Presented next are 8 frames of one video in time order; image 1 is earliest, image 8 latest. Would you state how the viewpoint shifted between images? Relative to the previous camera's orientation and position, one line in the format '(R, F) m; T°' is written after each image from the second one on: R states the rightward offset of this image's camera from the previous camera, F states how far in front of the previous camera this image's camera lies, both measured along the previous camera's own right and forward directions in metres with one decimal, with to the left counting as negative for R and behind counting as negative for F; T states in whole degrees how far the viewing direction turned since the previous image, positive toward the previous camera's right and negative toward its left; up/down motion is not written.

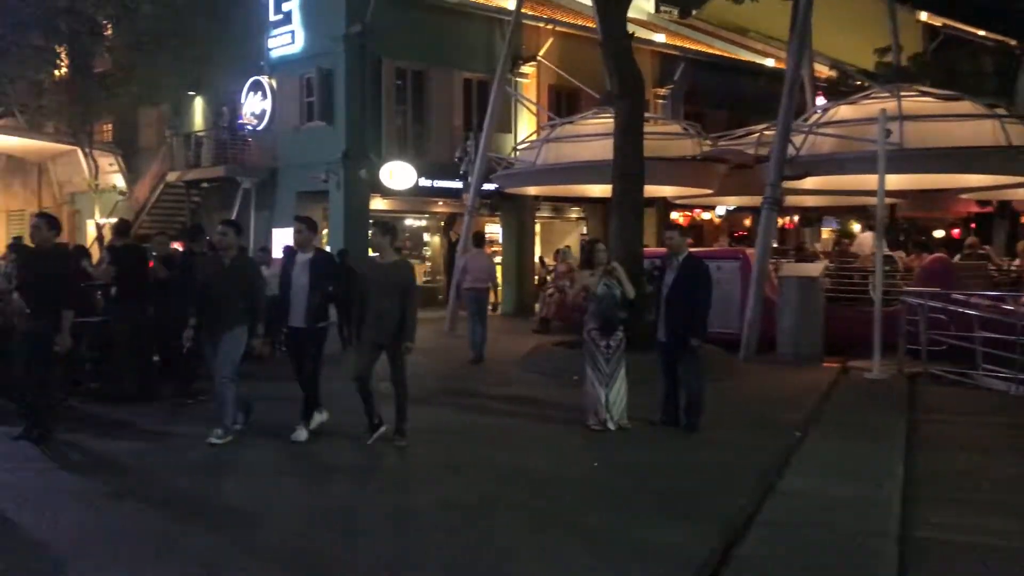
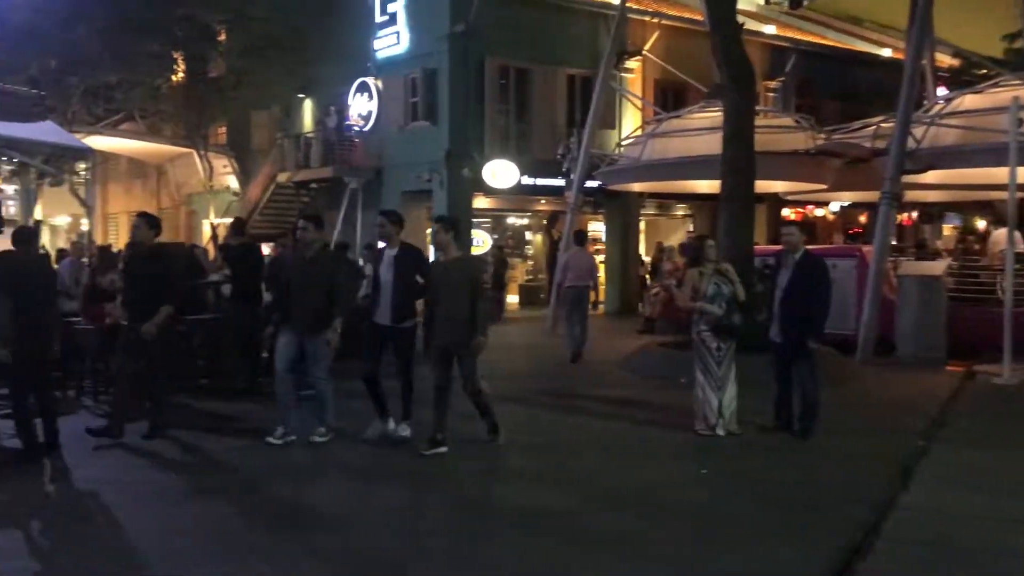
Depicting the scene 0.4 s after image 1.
(0.0, +0.3) m; -6°
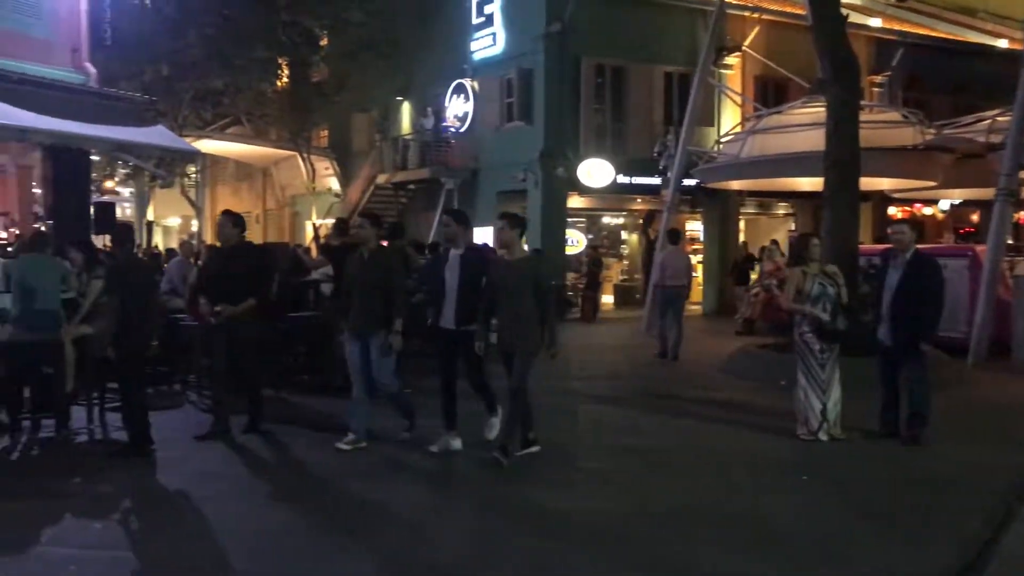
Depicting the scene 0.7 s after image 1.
(0.0, +0.1) m; -6°
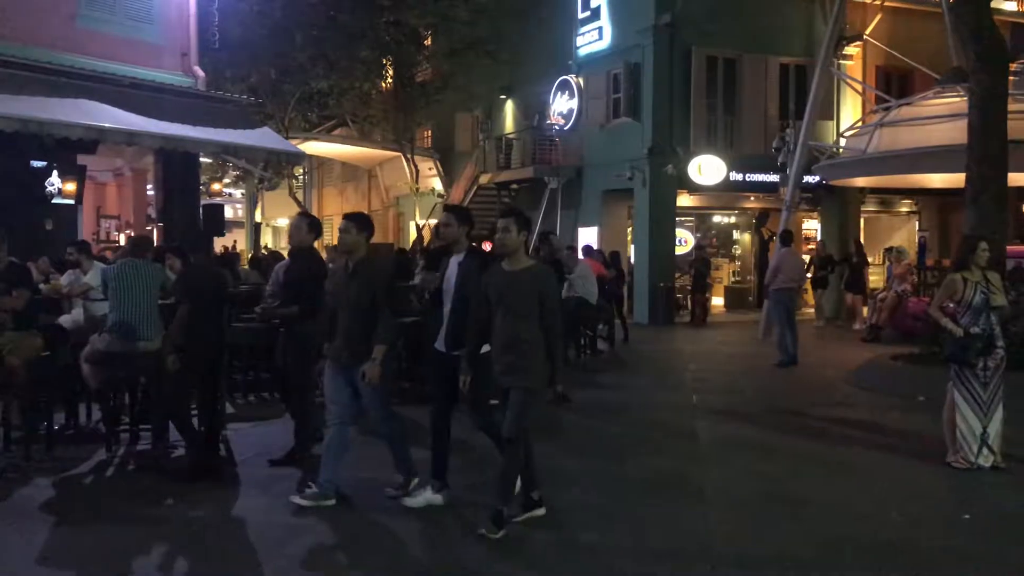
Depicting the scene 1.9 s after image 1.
(-0.1, +0.6) m; -6°
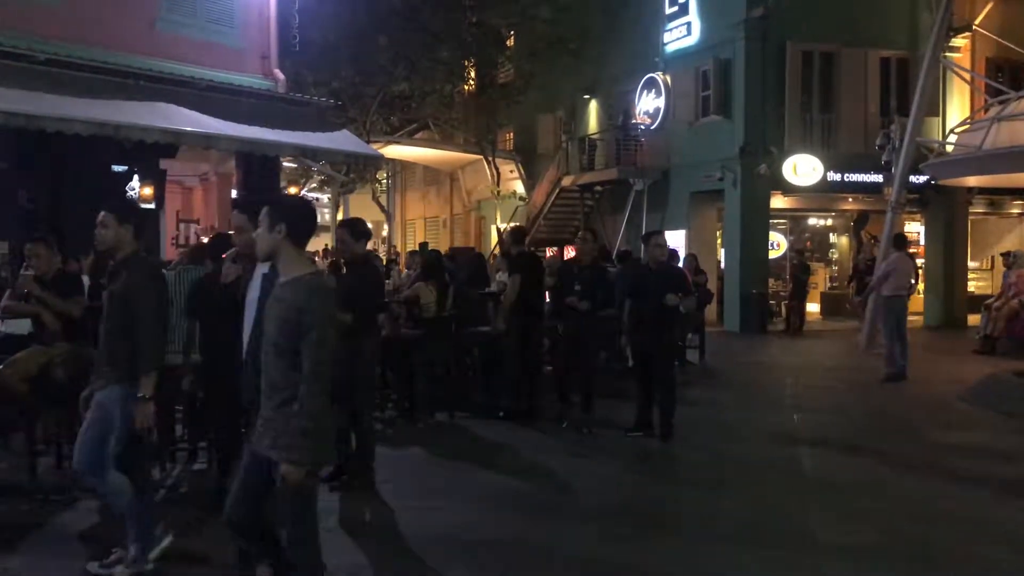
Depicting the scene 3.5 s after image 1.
(0.0, +0.7) m; -5°
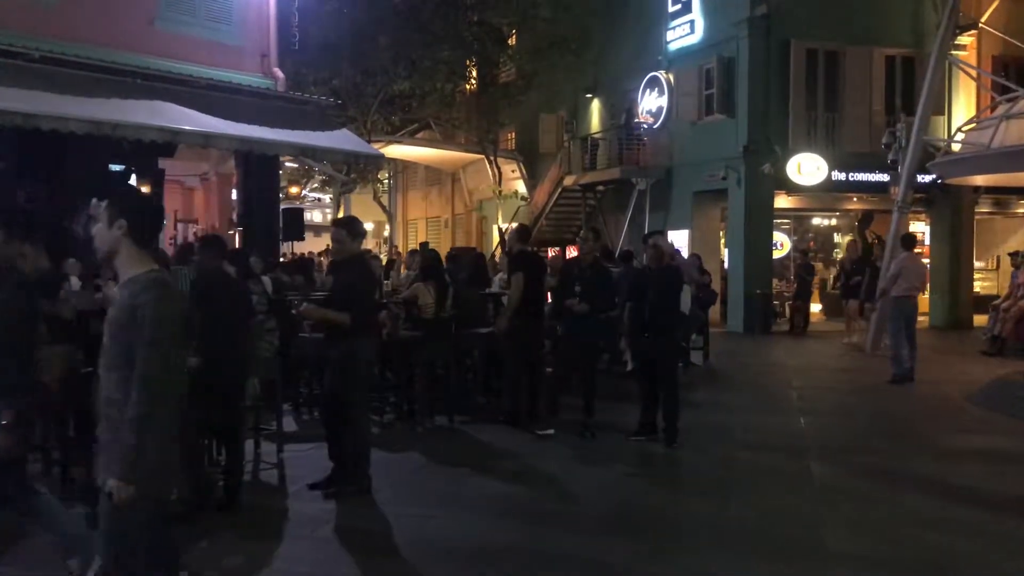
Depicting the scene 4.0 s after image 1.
(0.0, +0.2) m; 0°
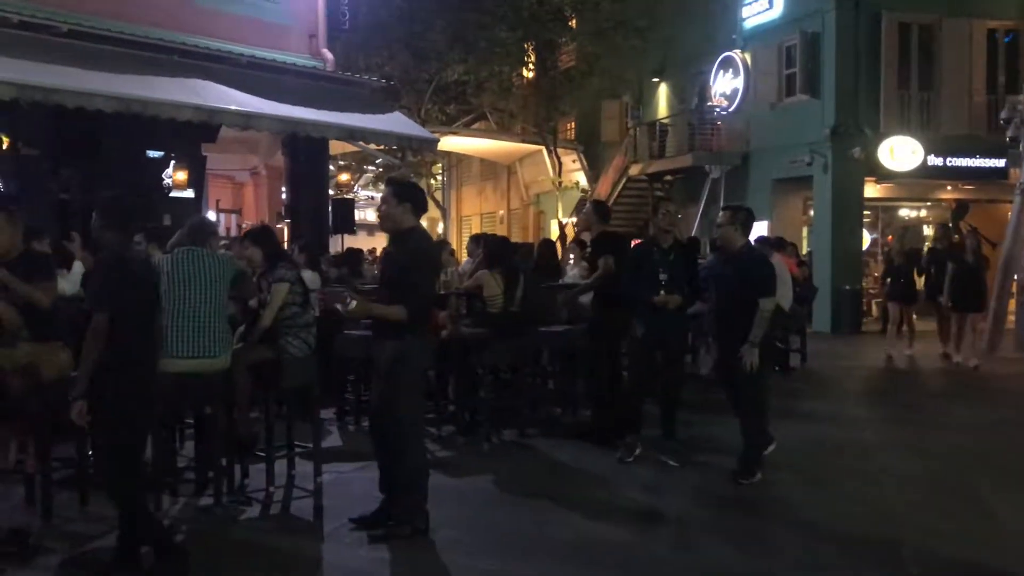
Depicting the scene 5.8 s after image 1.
(-0.2, +1.4) m; -3°
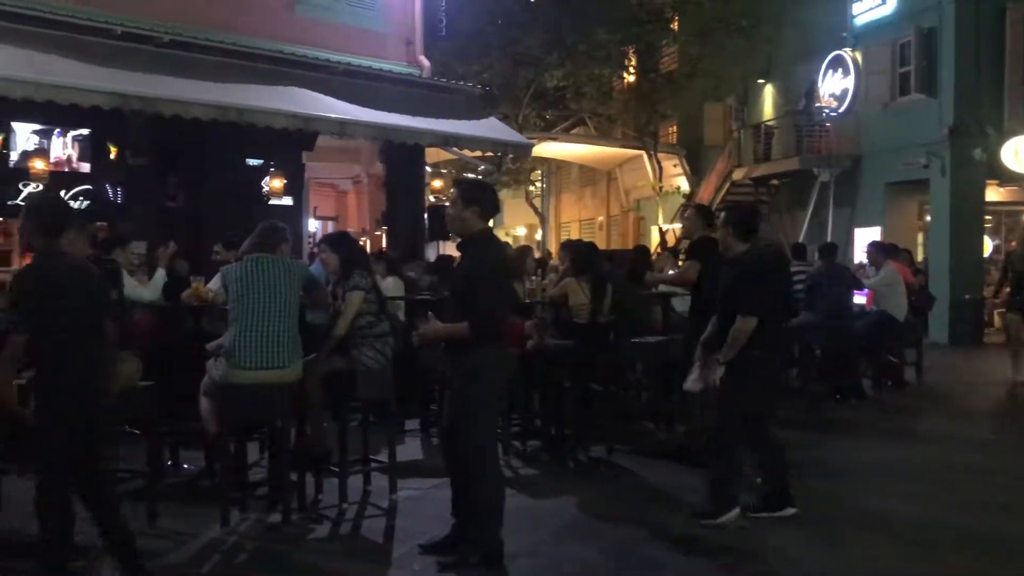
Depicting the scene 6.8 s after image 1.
(+0.1, +0.4) m; -6°
